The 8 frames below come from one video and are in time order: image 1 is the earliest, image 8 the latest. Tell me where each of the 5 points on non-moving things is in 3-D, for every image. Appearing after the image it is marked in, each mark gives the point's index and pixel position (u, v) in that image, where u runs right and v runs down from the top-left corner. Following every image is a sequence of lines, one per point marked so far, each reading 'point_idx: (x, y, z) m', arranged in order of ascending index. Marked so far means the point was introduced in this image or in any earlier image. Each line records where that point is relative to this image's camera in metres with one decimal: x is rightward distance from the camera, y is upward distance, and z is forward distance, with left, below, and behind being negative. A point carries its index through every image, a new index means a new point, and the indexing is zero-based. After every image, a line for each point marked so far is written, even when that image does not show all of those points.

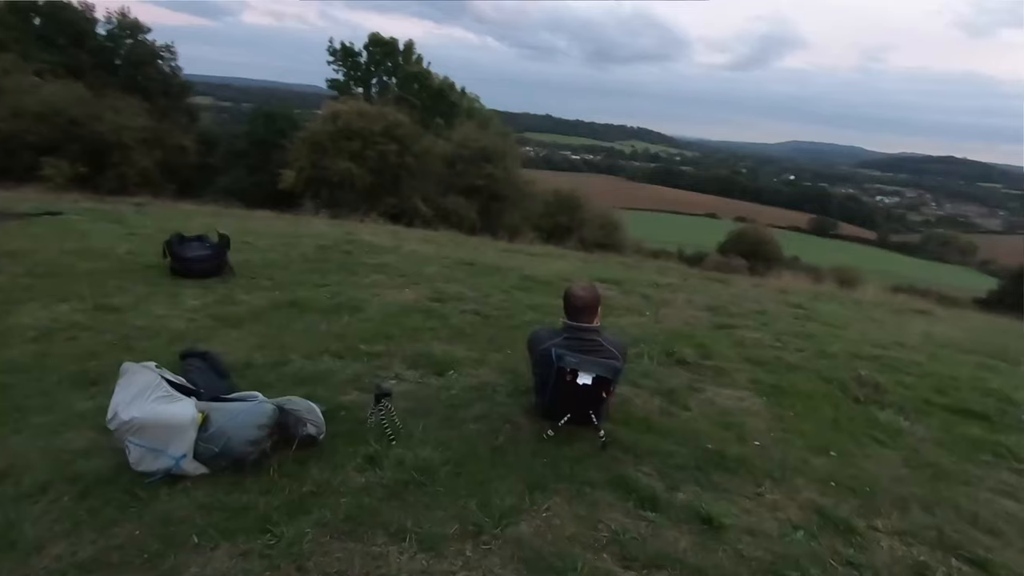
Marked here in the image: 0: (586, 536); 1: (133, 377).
0: (+0.4, -1.5, +3.1) m
1: (-2.3, -0.6, +3.3) m
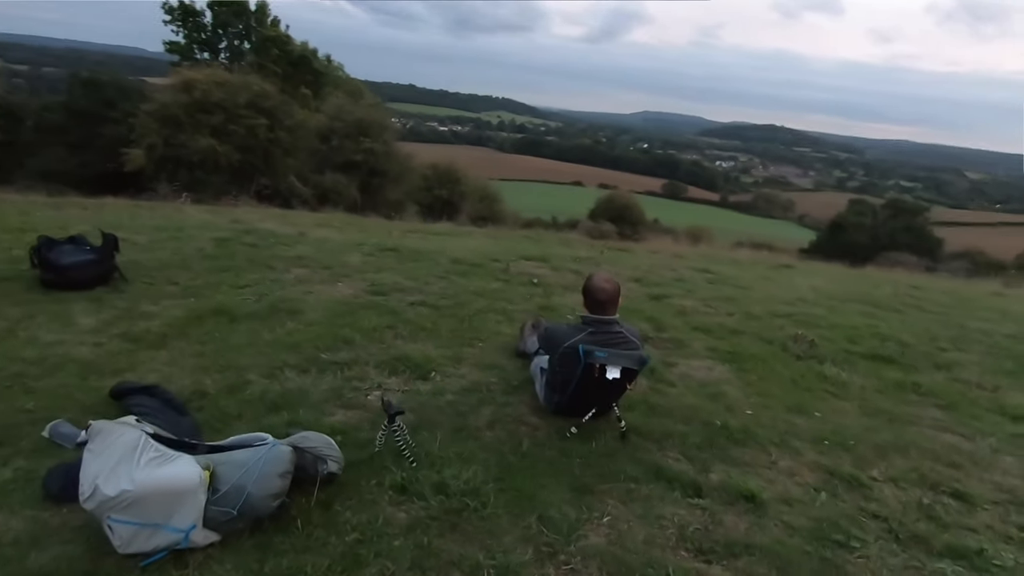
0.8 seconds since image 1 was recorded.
0: (+0.8, -1.4, +3.1) m
1: (-1.9, -0.7, +2.6) m
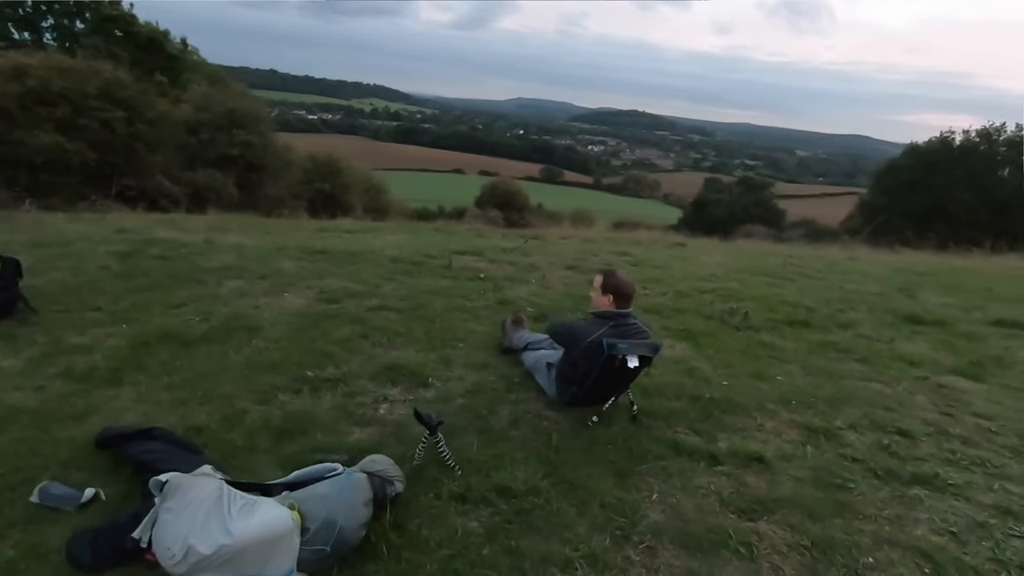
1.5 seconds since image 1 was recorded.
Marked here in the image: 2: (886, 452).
0: (+1.2, -1.4, +3.4) m
1: (-1.4, -0.9, +2.3) m
2: (+3.0, -1.3, +4.3) m
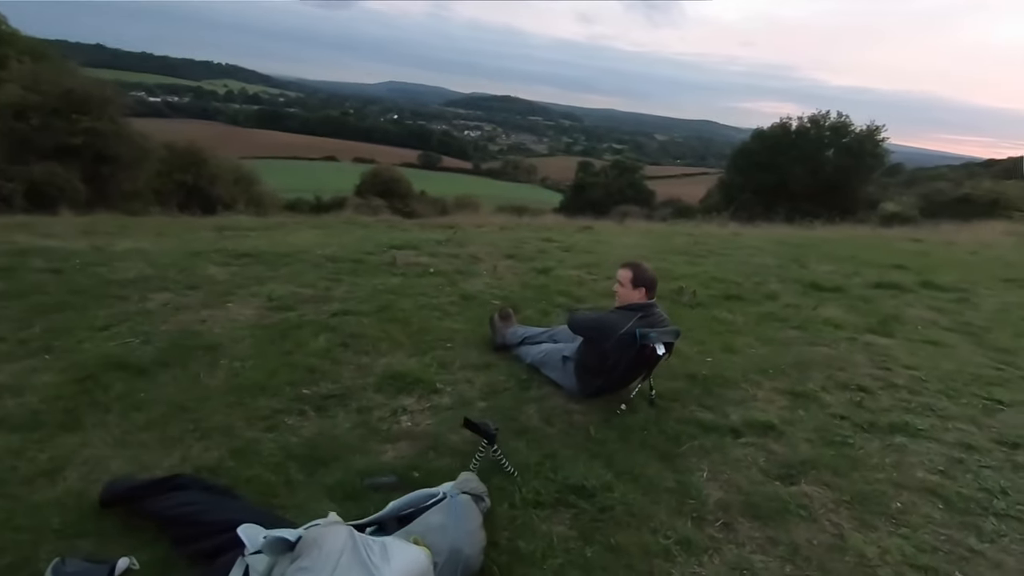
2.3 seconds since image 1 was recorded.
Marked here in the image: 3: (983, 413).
0: (+1.6, -1.3, +3.7) m
1: (-0.7, -1.0, +2.1) m
2: (+3.2, -1.1, +4.9) m
3: (+4.4, -1.2, +5.0) m
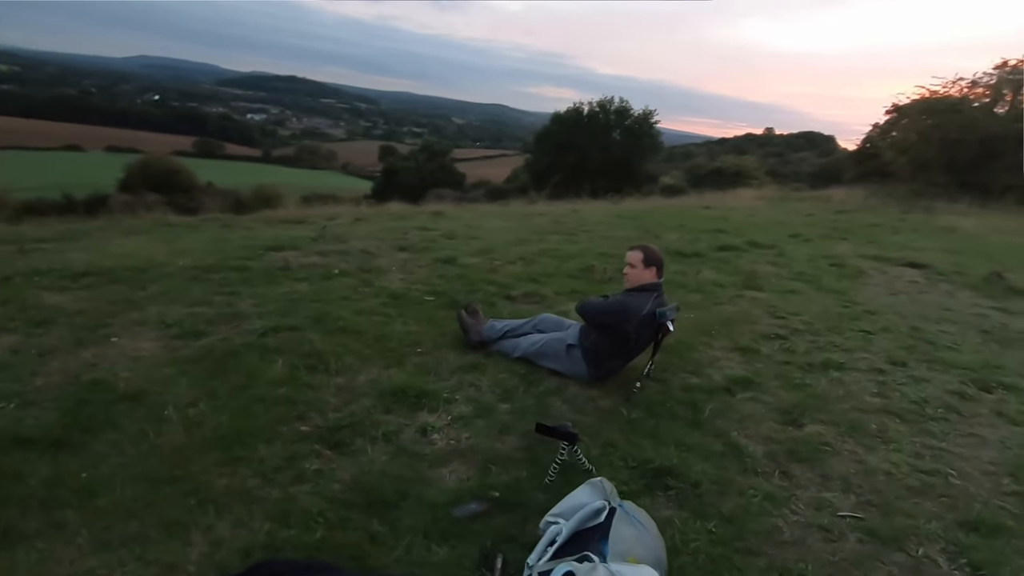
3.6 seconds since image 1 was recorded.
0: (+2.0, -1.1, +4.1) m
1: (+0.3, -1.0, +1.8) m
2: (+3.0, -0.7, +5.8) m
3: (+4.1, -0.6, +6.3) m
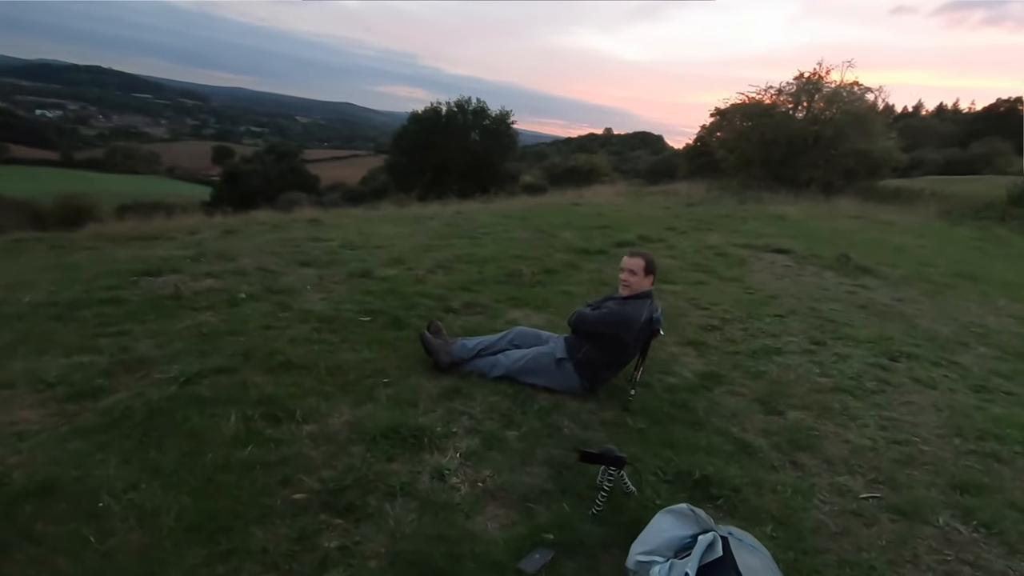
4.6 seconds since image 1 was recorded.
0: (+2.0, -1.1, +4.3) m
1: (+0.9, -1.1, +1.7) m
2: (+2.5, -0.6, +6.2) m
3: (+3.5, -0.5, +6.9) m
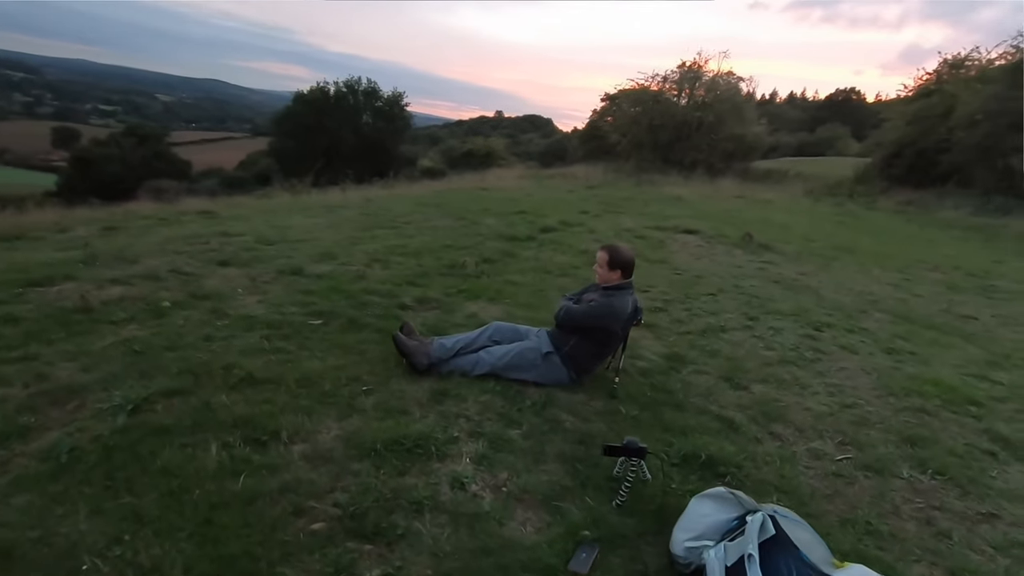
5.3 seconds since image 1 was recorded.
0: (+1.9, -0.9, +4.7) m
1: (+1.3, -1.1, +1.8) m
2: (+2.0, -0.4, +6.6) m
3: (+2.9, -0.2, +7.5) m
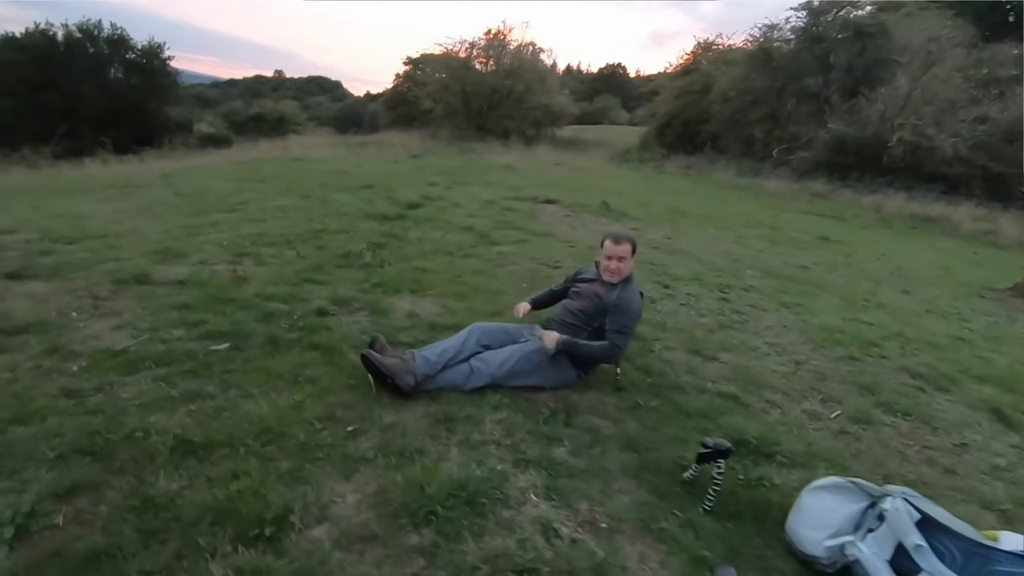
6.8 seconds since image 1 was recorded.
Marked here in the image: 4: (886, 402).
0: (+1.8, -0.7, +4.8) m
1: (+2.3, -1.1, +2.0) m
2: (+1.2, -0.1, +6.6) m
3: (+1.7, +0.2, +7.7) m
4: (+3.0, -0.9, +4.4) m
